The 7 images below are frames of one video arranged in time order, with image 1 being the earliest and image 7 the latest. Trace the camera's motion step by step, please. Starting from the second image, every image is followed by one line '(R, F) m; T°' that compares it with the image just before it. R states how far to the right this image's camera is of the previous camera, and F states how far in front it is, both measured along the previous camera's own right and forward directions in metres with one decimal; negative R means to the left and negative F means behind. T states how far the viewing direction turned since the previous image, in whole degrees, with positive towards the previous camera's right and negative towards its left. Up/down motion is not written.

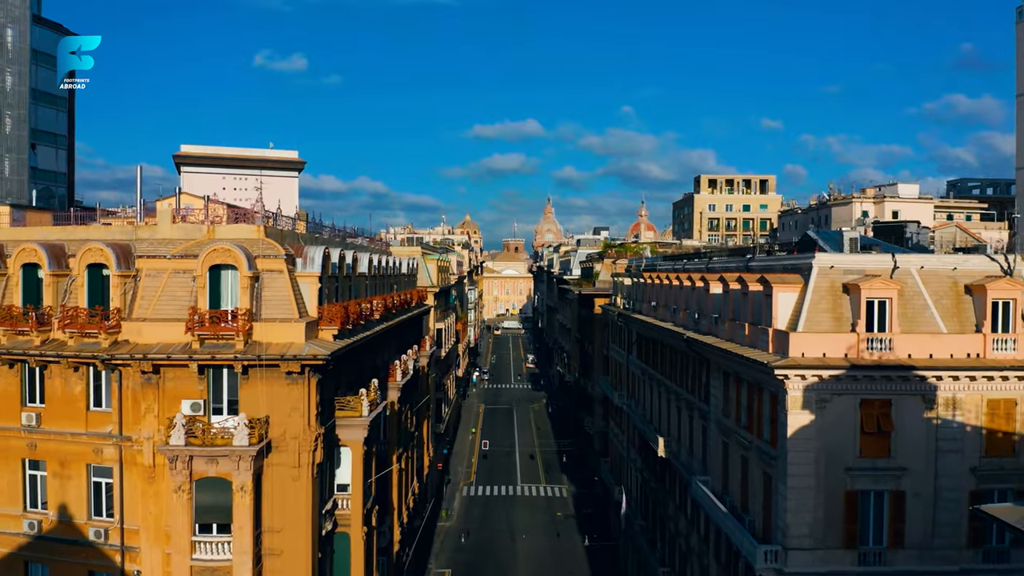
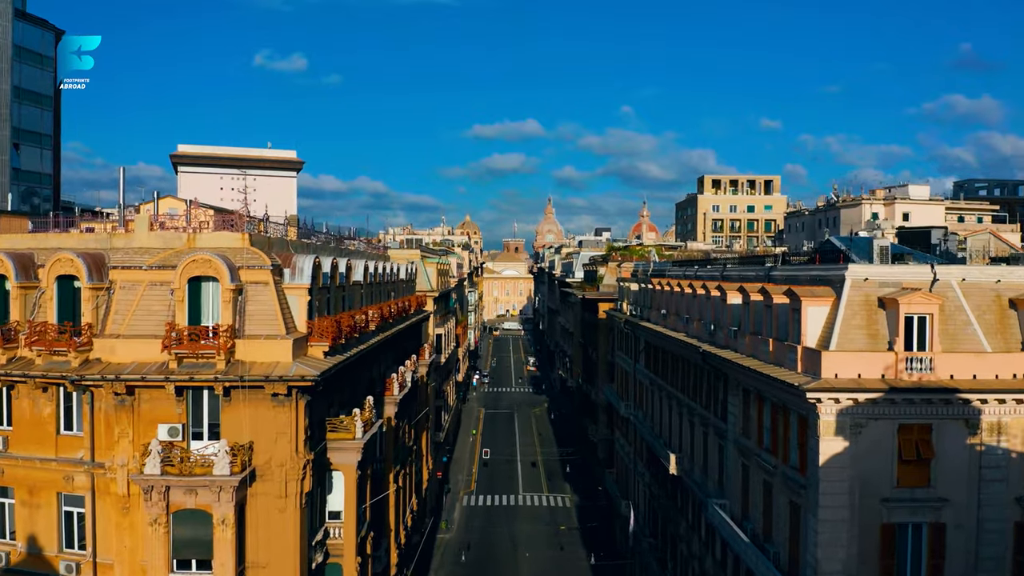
(-0.2, +2.1) m; 0°
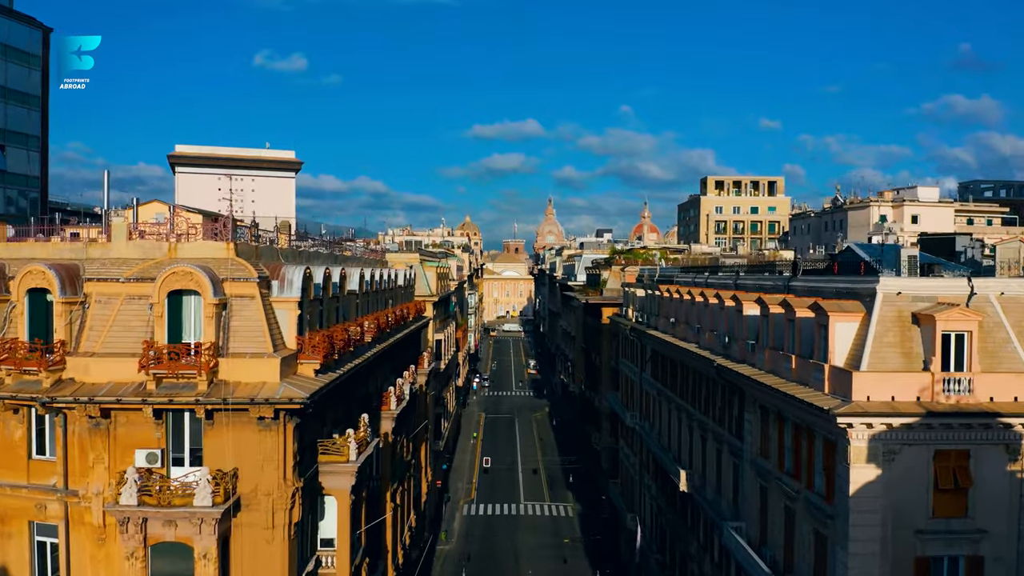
(-0.1, +1.7) m; 0°
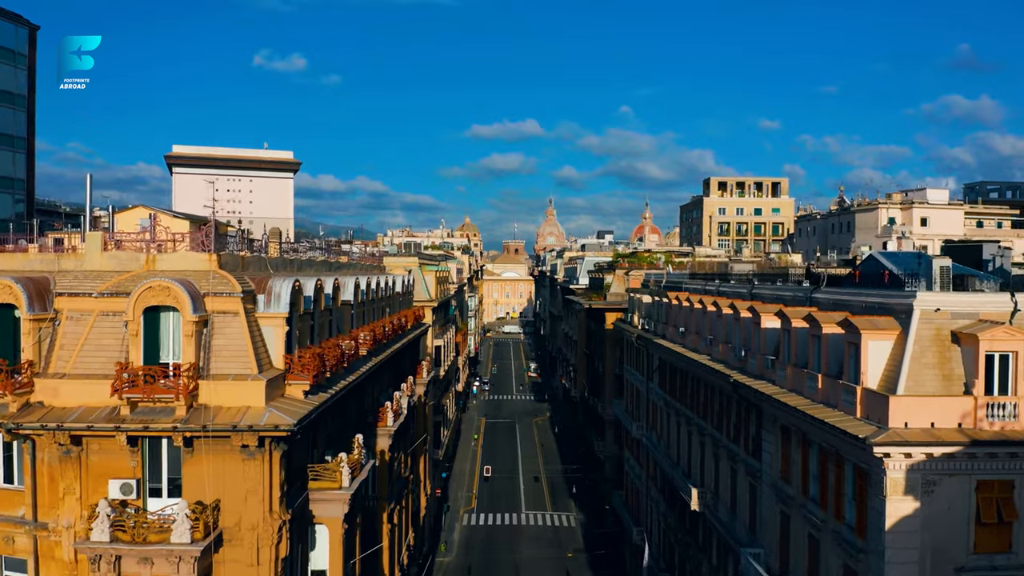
(-0.2, +1.7) m; 0°
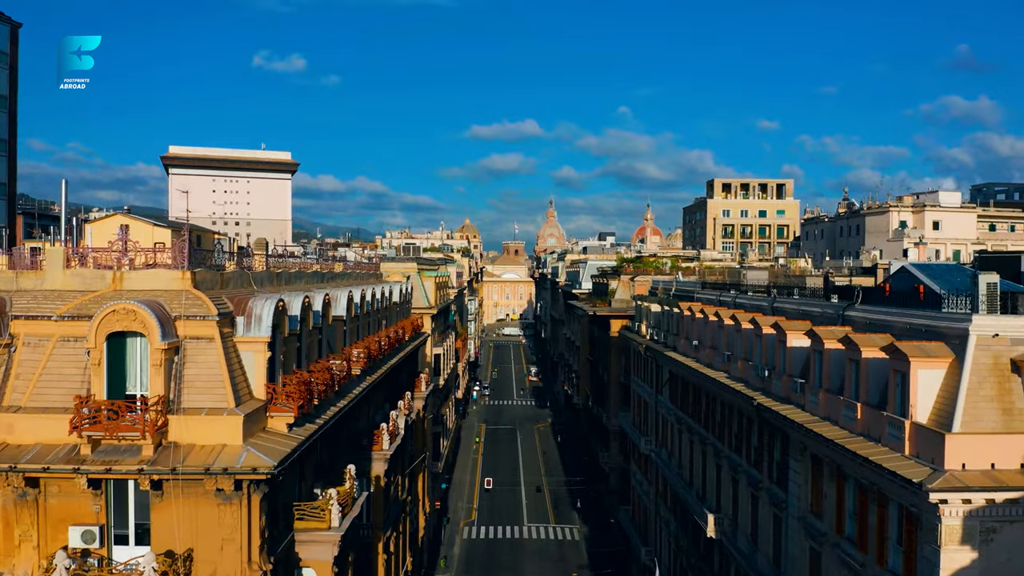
(-0.2, +2.2) m; 0°
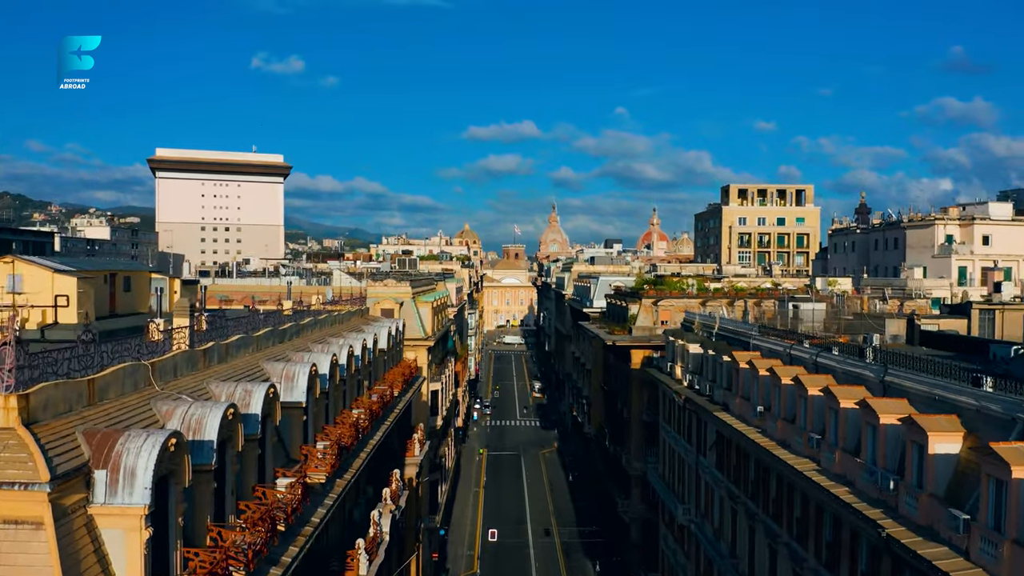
(-0.7, +7.8) m; 0°
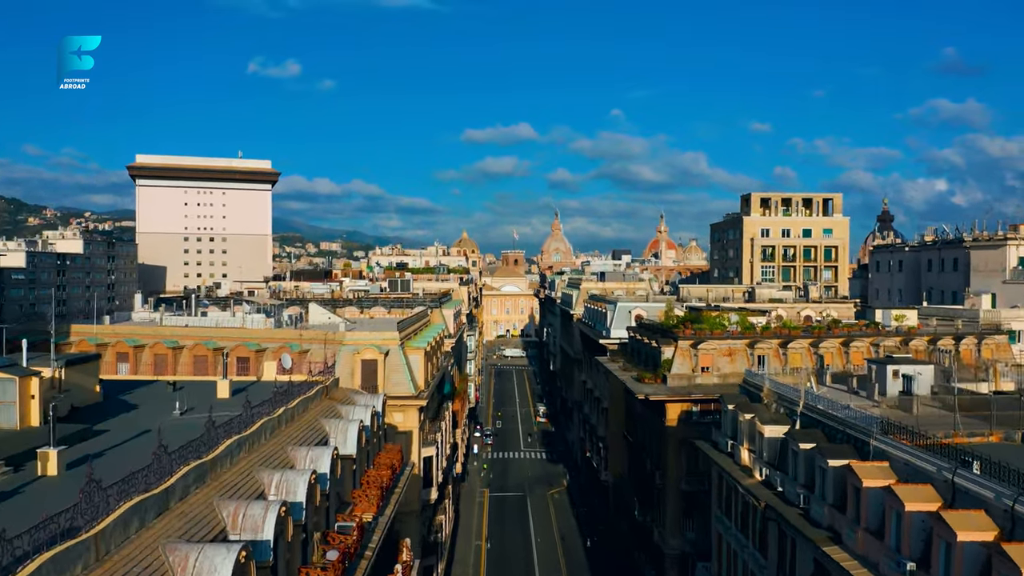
(-0.7, +9.9) m; 0°
